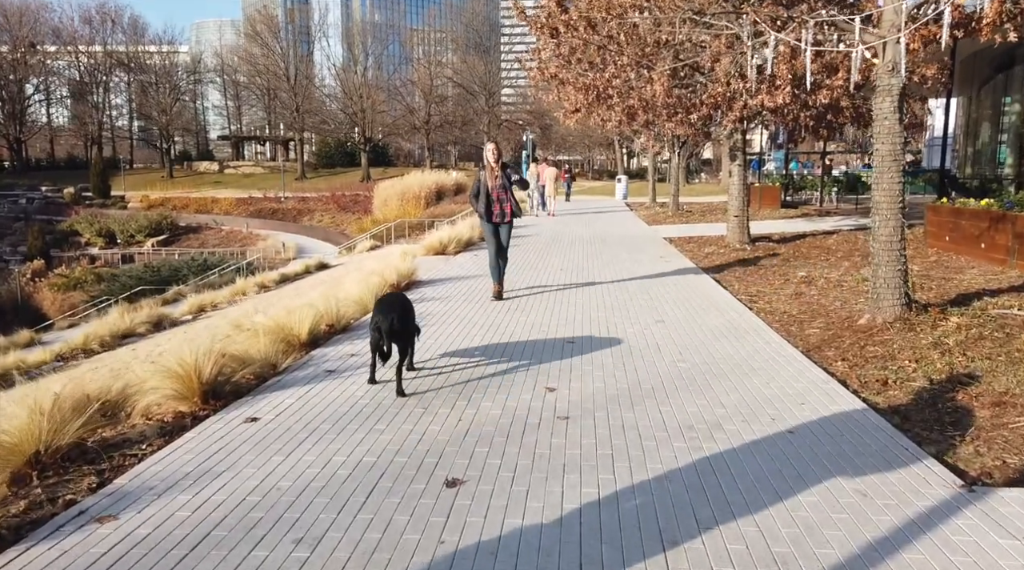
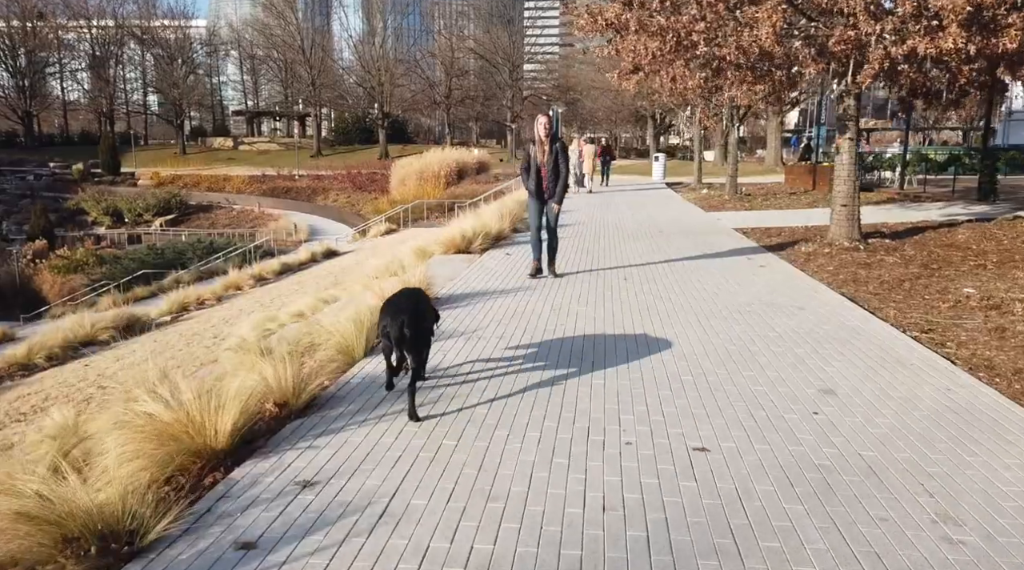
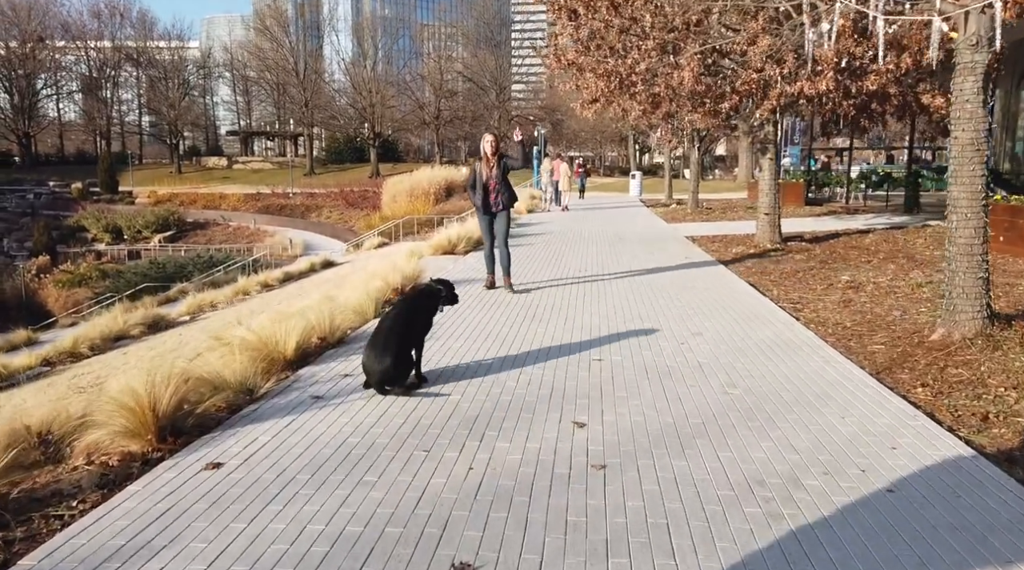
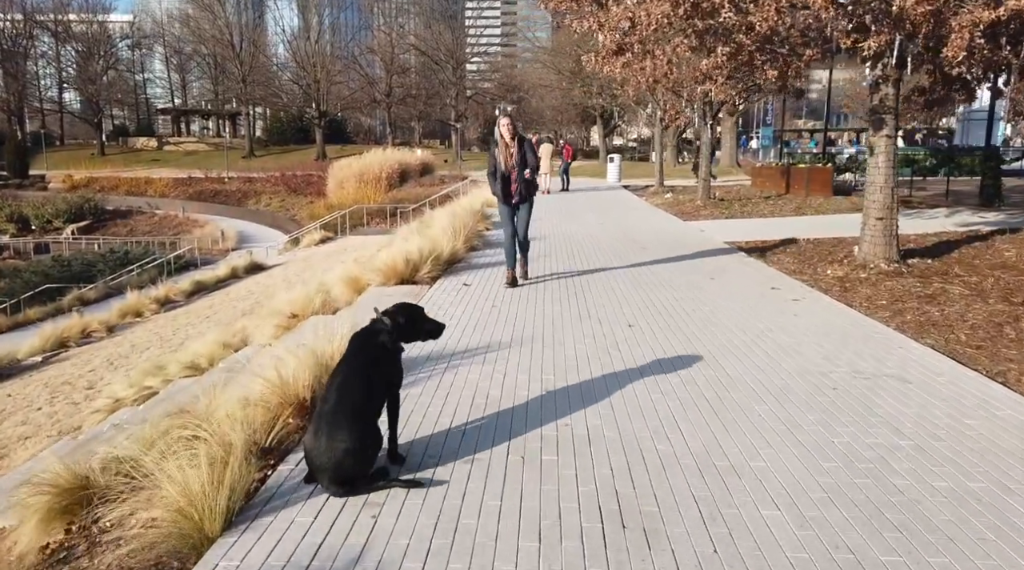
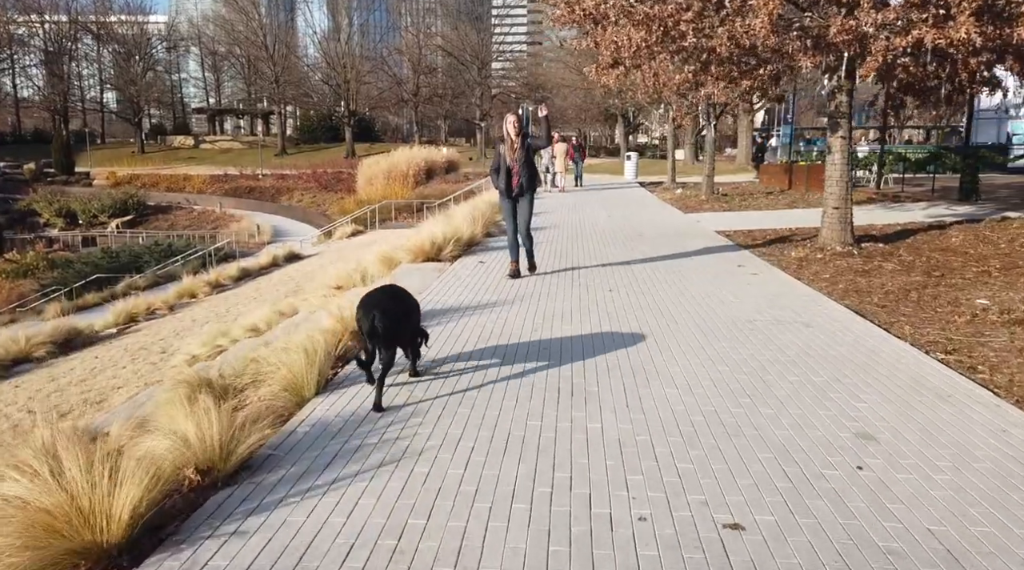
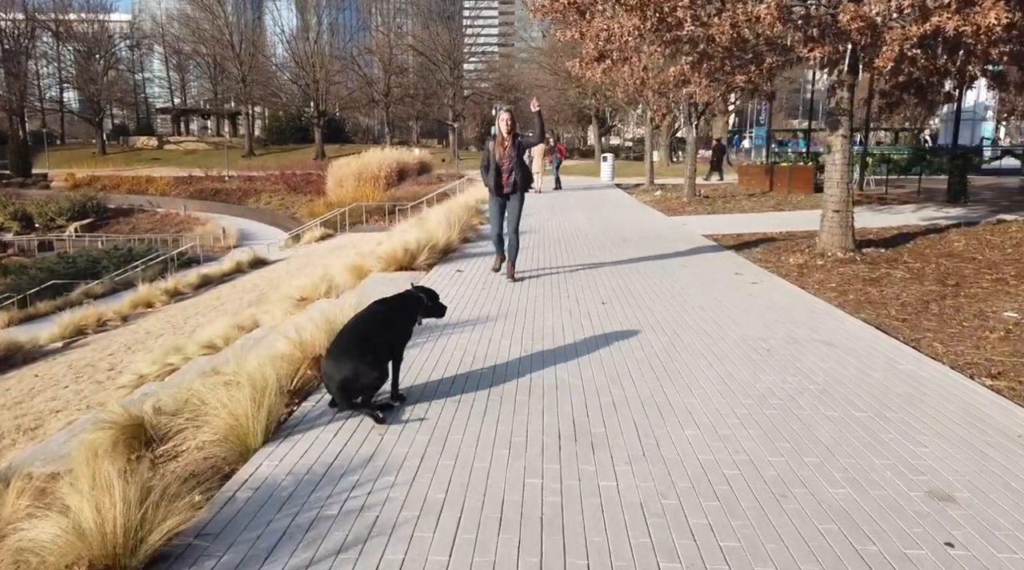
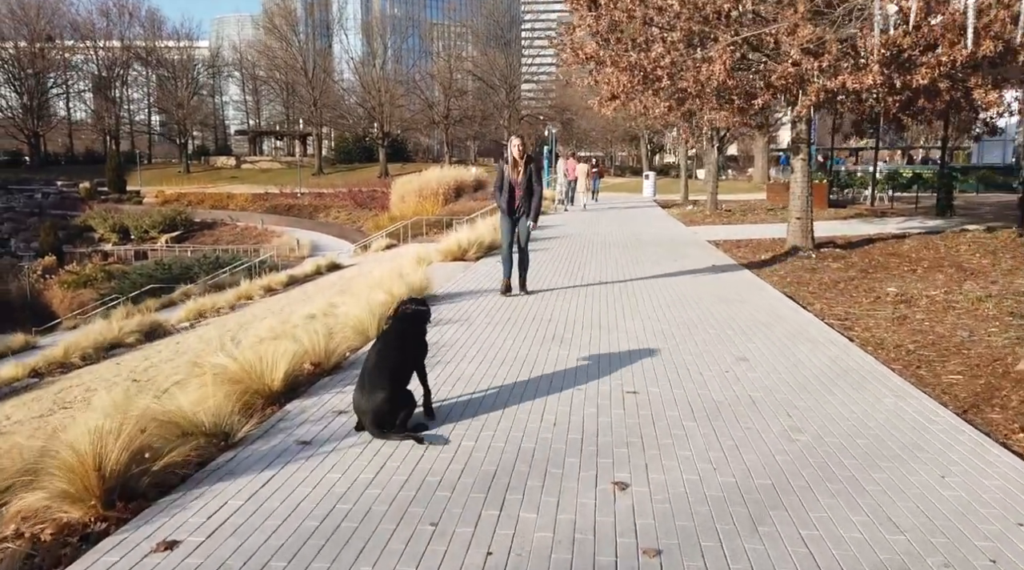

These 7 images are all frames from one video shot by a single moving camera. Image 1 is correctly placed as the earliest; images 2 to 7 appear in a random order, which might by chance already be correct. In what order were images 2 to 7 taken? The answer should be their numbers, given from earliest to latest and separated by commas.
3, 7, 2, 5, 6, 4
